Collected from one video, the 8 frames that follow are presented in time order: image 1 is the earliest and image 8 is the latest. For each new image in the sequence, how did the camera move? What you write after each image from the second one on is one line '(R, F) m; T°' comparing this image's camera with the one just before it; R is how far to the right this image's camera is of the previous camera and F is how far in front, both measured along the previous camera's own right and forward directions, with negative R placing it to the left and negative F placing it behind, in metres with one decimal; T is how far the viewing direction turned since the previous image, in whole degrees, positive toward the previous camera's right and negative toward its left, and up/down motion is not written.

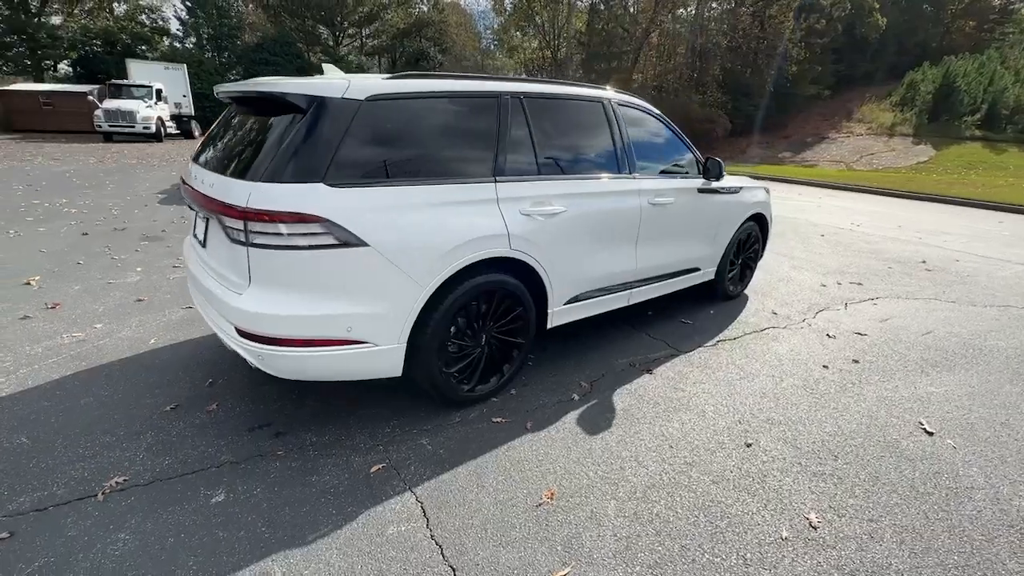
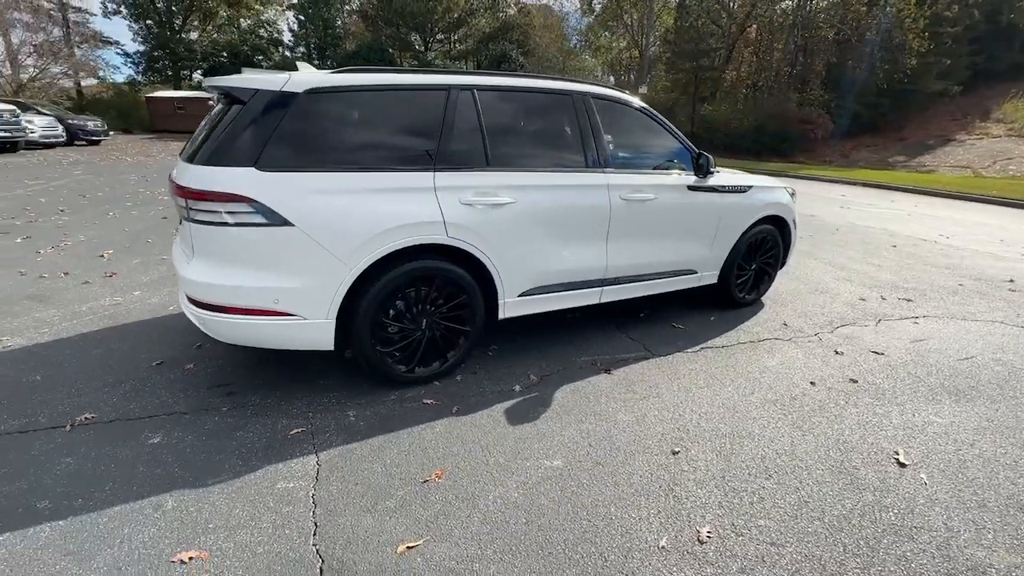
(+0.9, 0.0) m; -10°
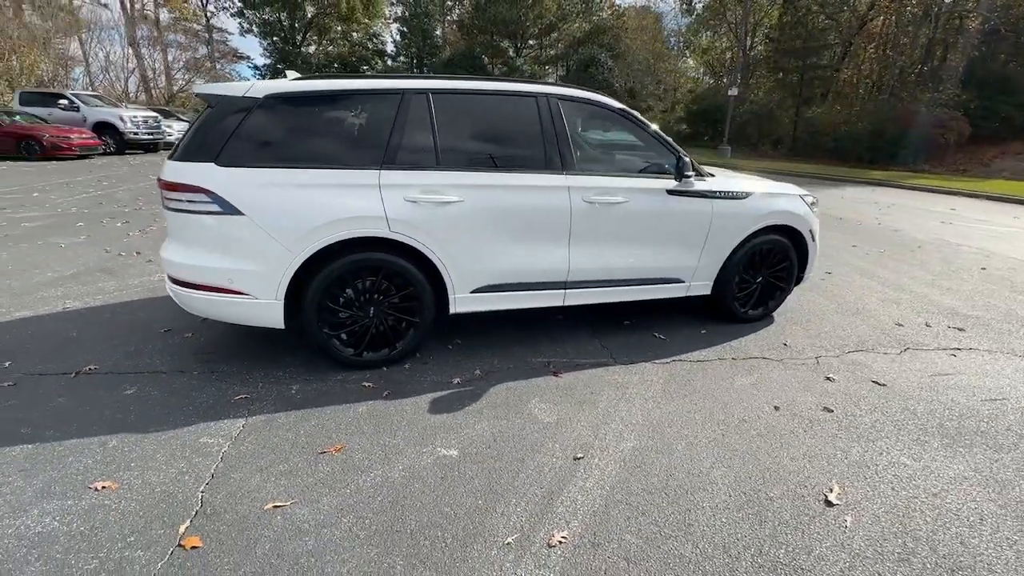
(+1.0, 0.0) m; -10°
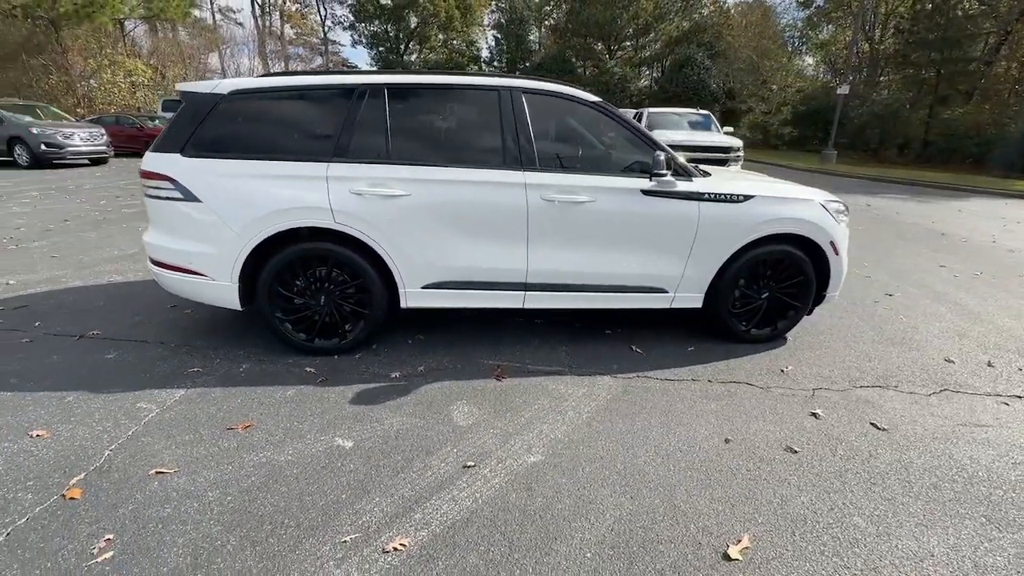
(+1.0, +0.2) m; -11°
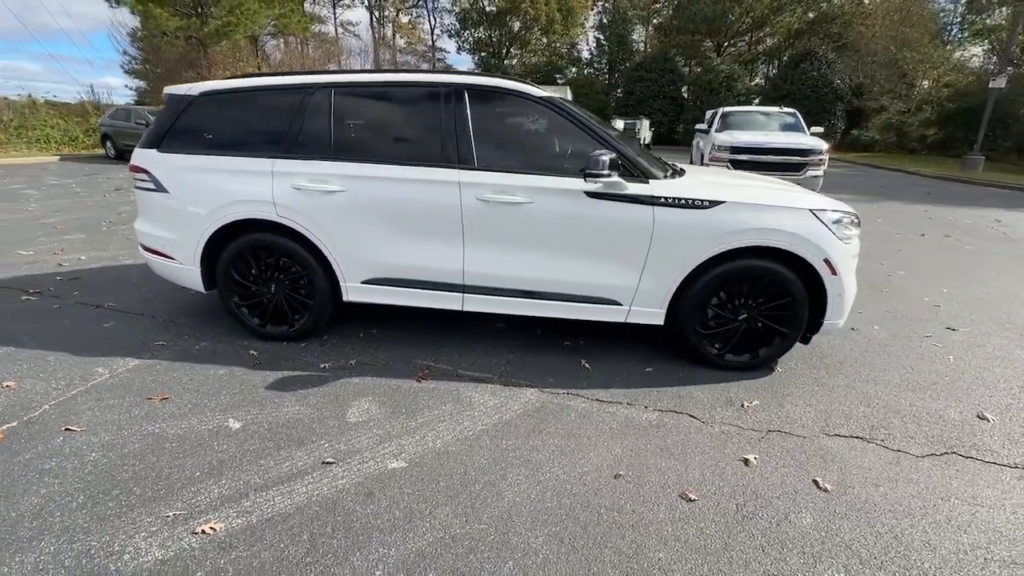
(+1.2, +0.3) m; -12°
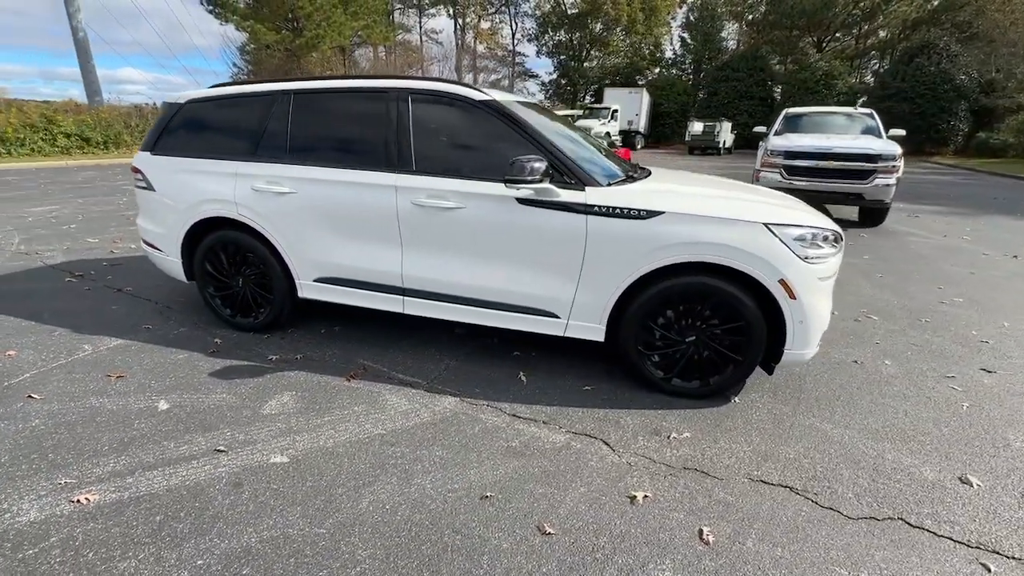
(+1.0, +0.2) m; -9°
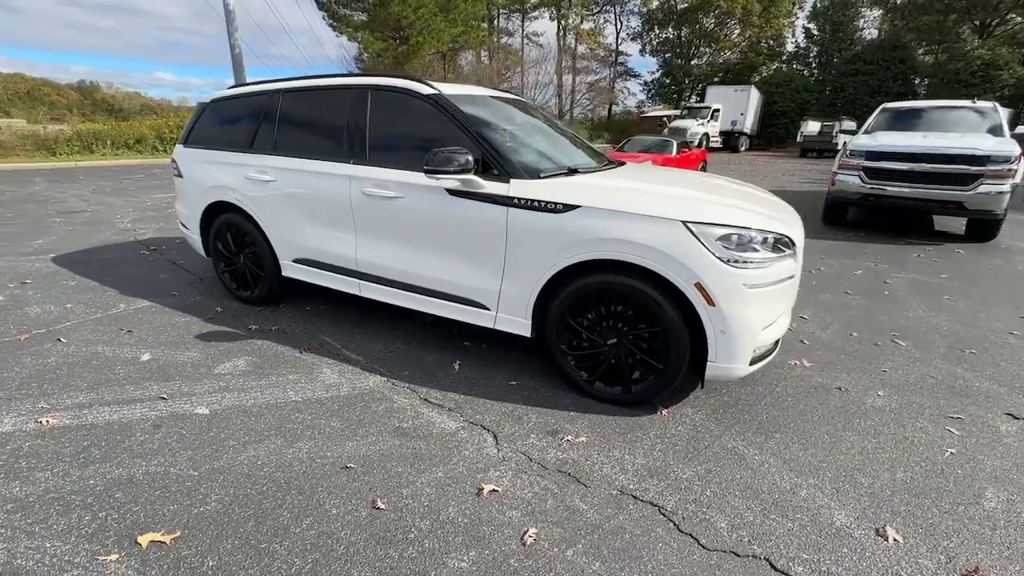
(+1.2, +0.1) m; -12°
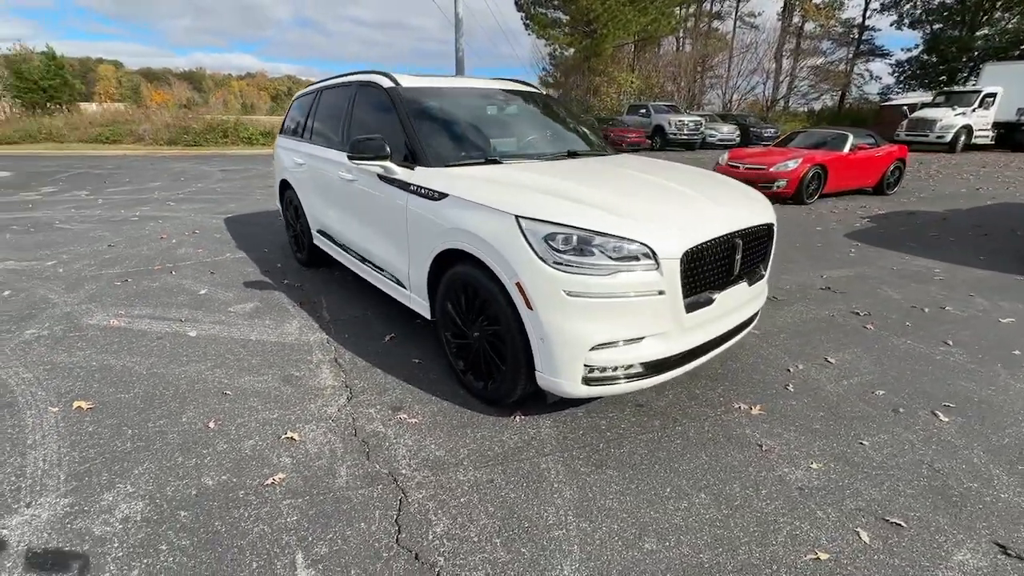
(+2.0, +0.4) m; -23°
